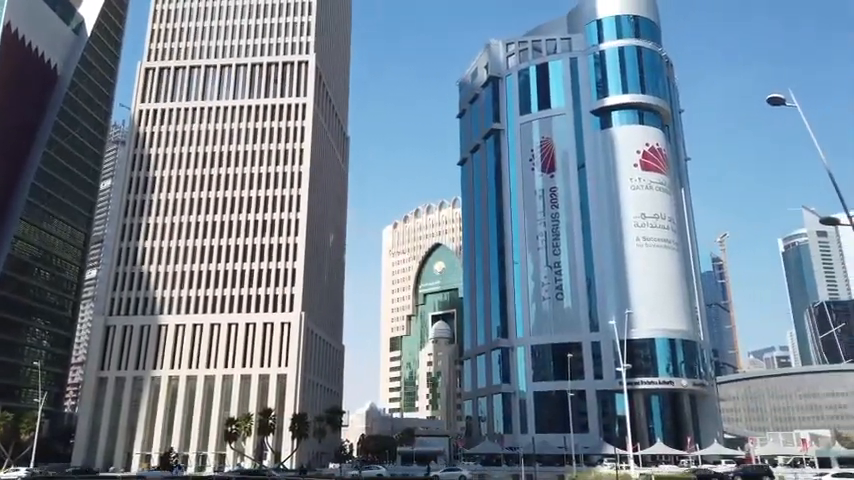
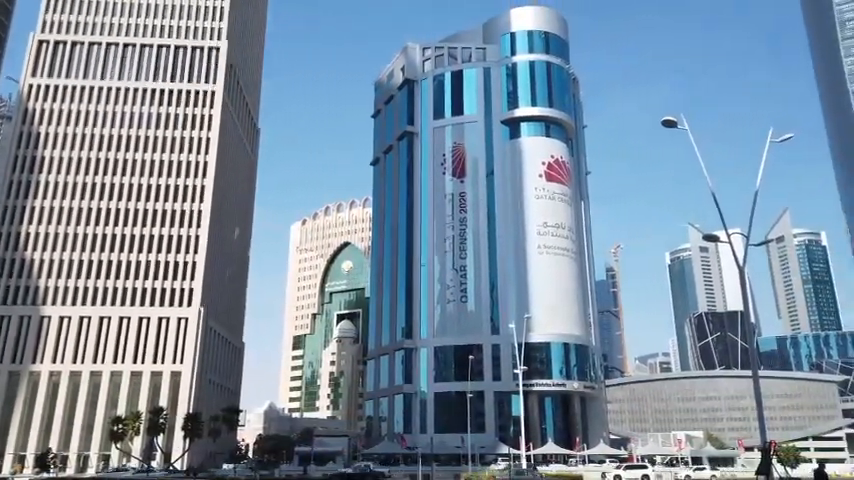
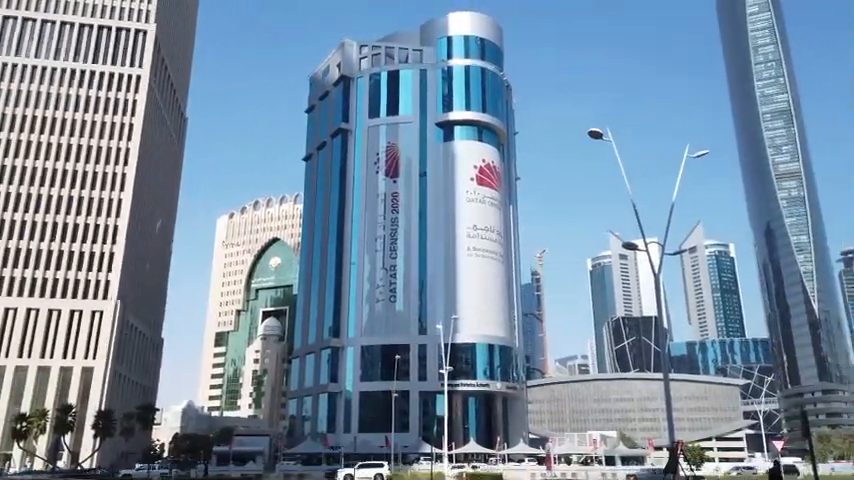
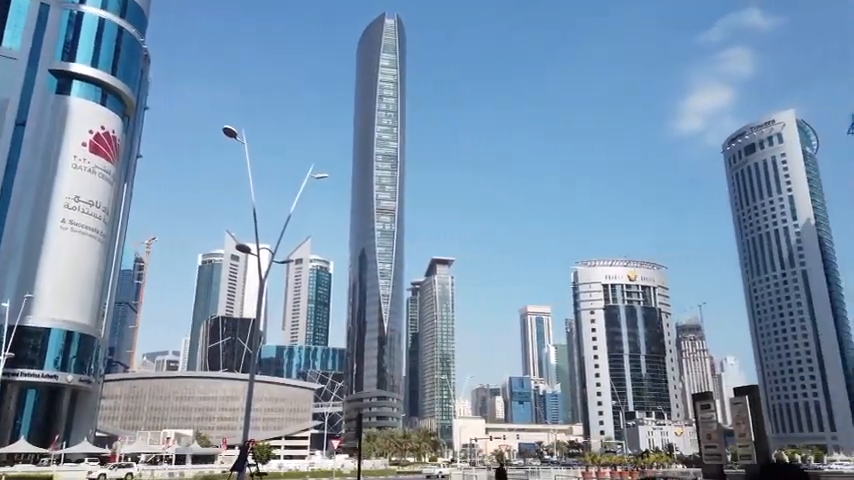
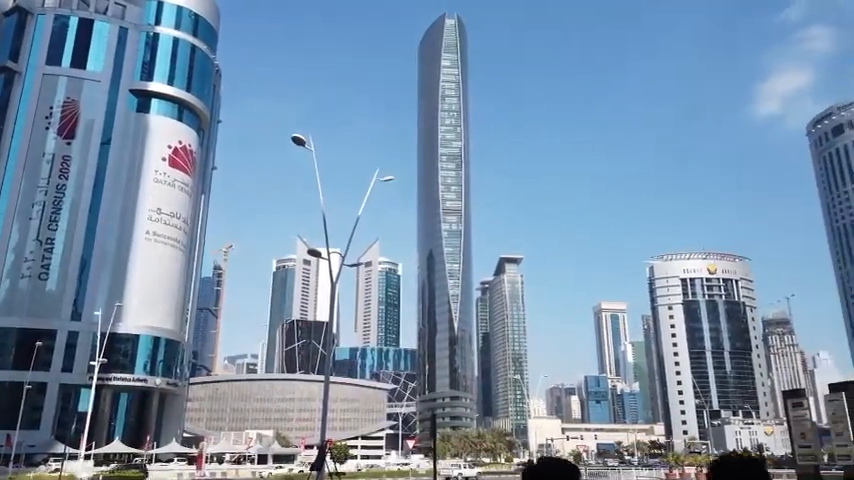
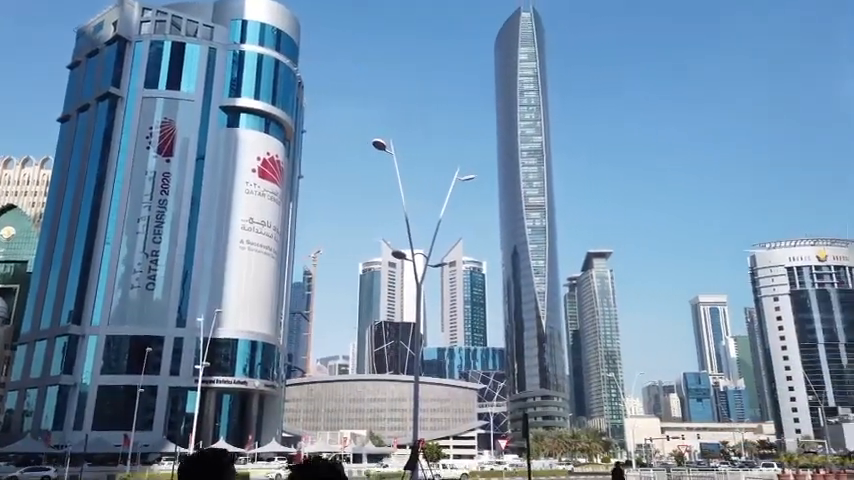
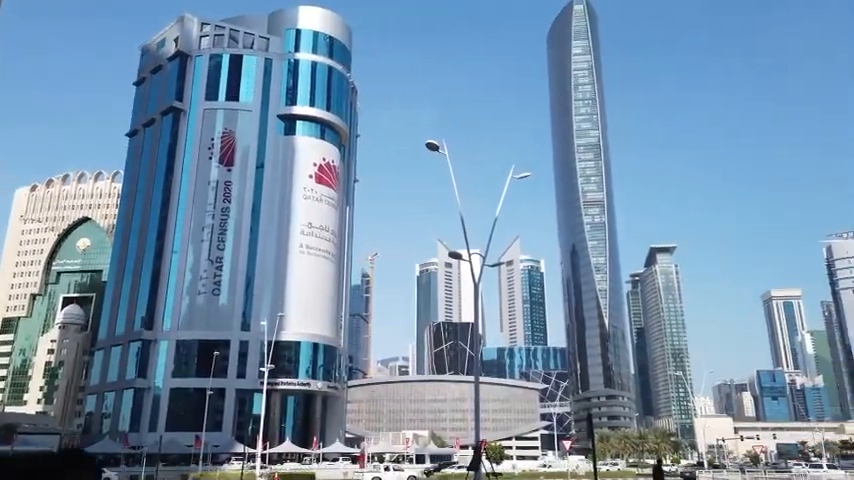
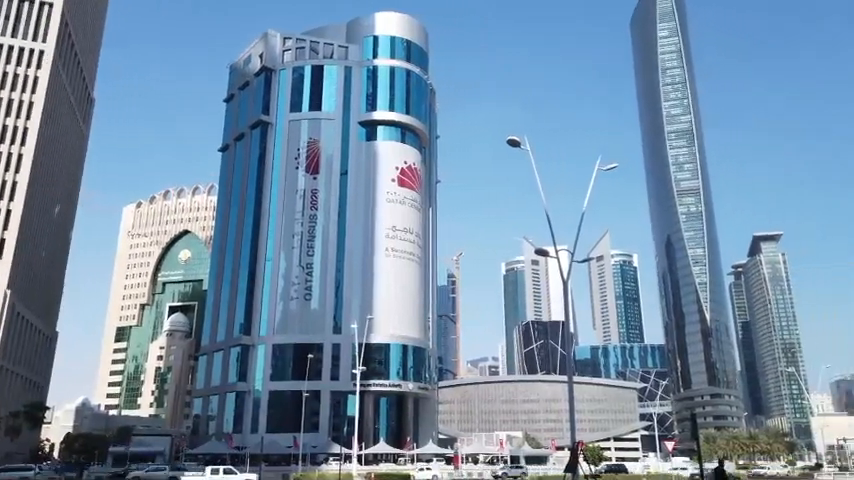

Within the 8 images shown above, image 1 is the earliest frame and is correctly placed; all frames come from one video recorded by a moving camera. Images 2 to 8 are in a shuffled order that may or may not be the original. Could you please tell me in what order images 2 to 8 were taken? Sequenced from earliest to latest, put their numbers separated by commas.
2, 3, 8, 7, 6, 5, 4
